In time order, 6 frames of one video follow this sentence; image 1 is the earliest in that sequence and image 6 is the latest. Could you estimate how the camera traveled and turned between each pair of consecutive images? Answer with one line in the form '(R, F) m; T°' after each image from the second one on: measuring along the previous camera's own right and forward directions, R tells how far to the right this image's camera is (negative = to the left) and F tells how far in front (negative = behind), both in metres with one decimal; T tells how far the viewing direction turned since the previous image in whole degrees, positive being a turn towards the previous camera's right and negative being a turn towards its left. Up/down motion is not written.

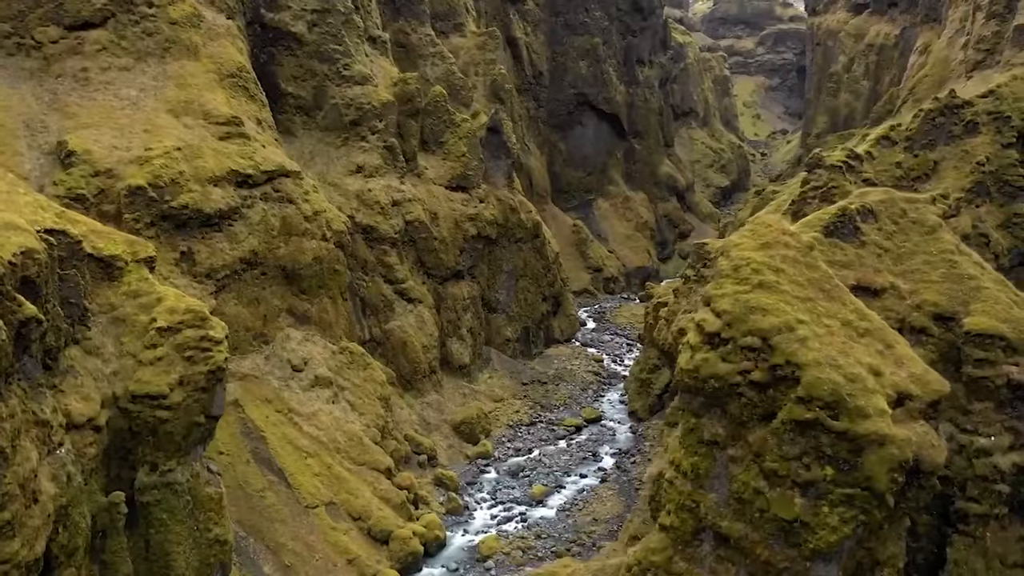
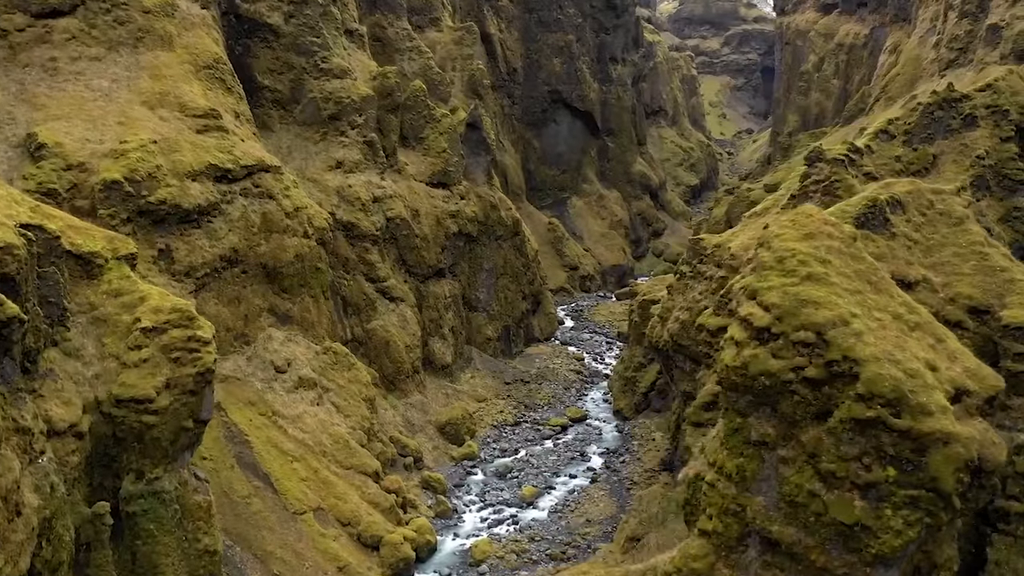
(-0.9, +0.7) m; +2°
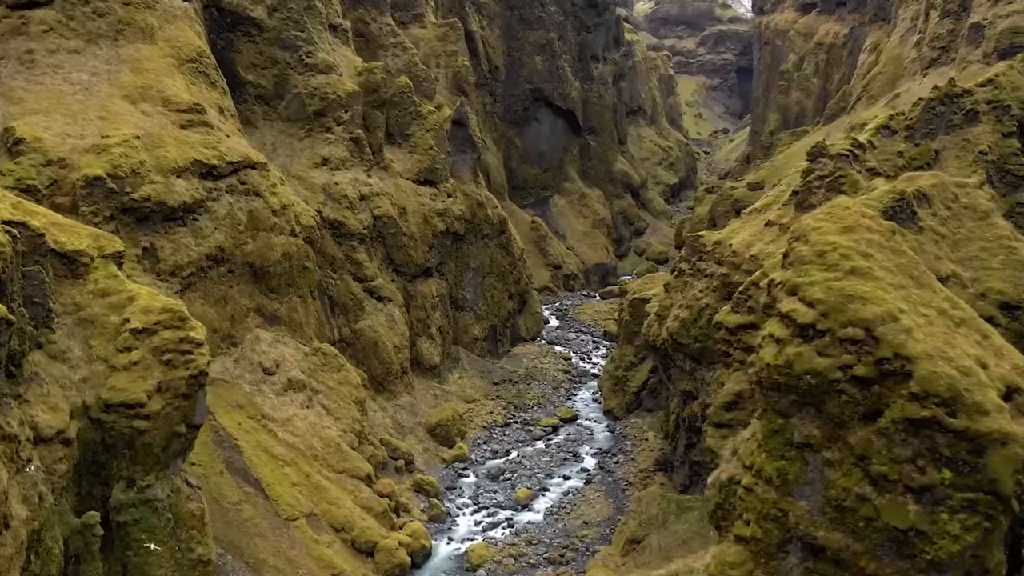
(-0.7, +0.5) m; +2°
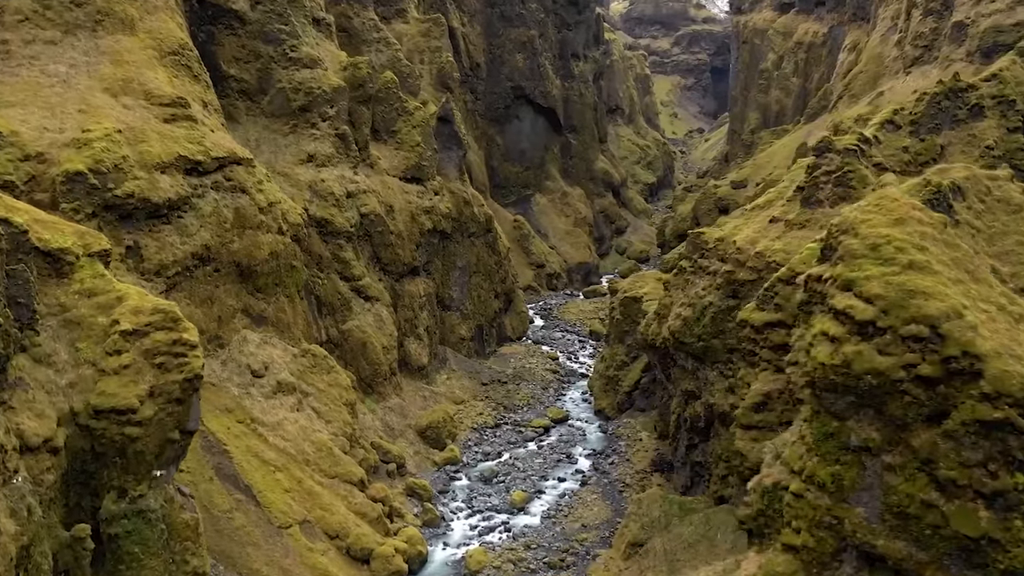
(-0.7, +0.6) m; +2°
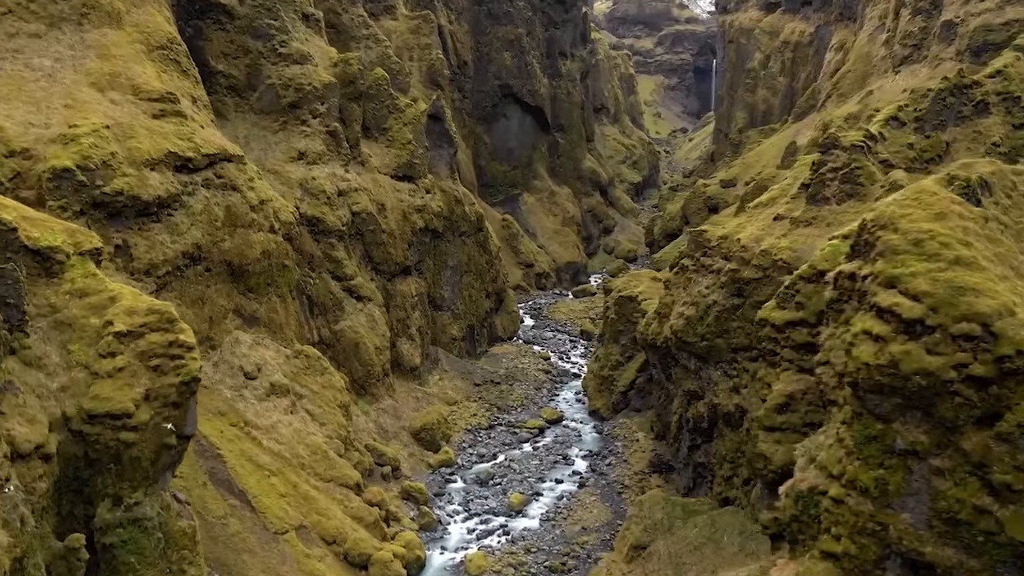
(-0.5, +0.5) m; +1°
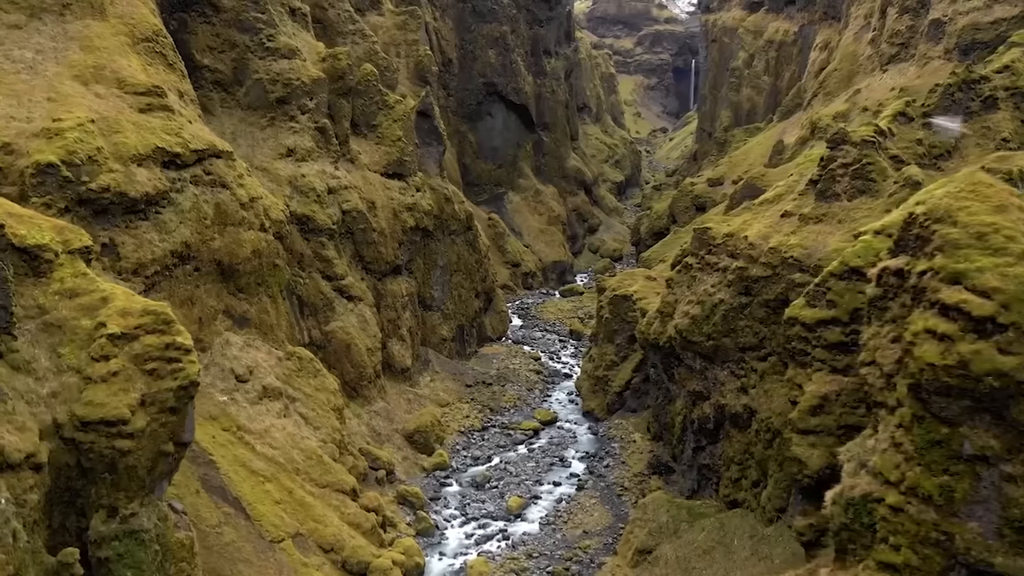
(-0.7, +0.6) m; +2°
